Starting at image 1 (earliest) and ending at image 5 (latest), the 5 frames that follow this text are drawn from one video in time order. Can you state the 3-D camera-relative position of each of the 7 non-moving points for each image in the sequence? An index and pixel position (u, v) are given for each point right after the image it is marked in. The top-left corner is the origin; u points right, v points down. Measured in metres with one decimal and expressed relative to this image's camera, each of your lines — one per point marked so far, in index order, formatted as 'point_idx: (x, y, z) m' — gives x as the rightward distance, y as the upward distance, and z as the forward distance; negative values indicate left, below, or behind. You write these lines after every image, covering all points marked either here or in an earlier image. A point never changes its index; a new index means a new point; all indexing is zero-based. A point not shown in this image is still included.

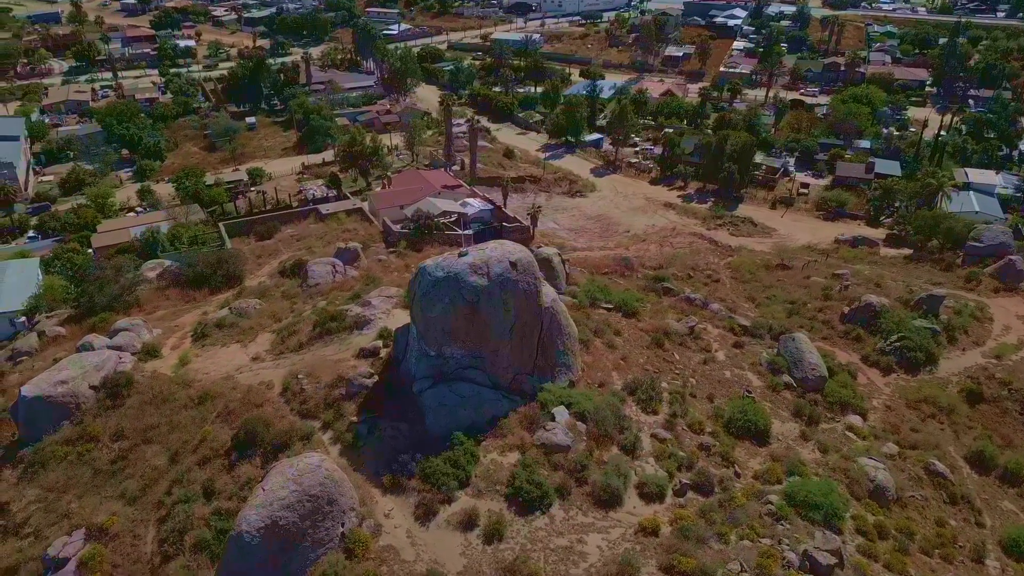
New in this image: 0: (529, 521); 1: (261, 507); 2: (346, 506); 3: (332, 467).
0: (+0.4, -6.3, +19.8) m
1: (-6.1, -5.3, +17.4) m
2: (-4.2, -5.6, +18.9) m
3: (-4.7, -4.7, +19.2) m
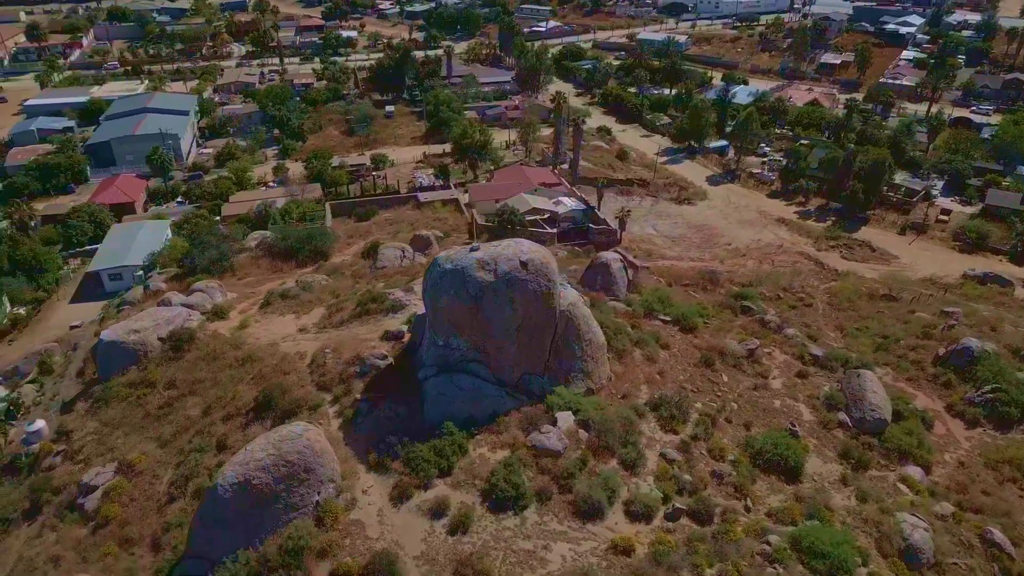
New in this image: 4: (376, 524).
0: (-0.4, -6.2, +19.8) m
1: (-7.1, -4.6, +18.8) m
2: (-5.0, -5.1, +19.8) m
3: (-5.4, -4.1, +20.2) m
4: (-3.6, -6.2, +19.4) m
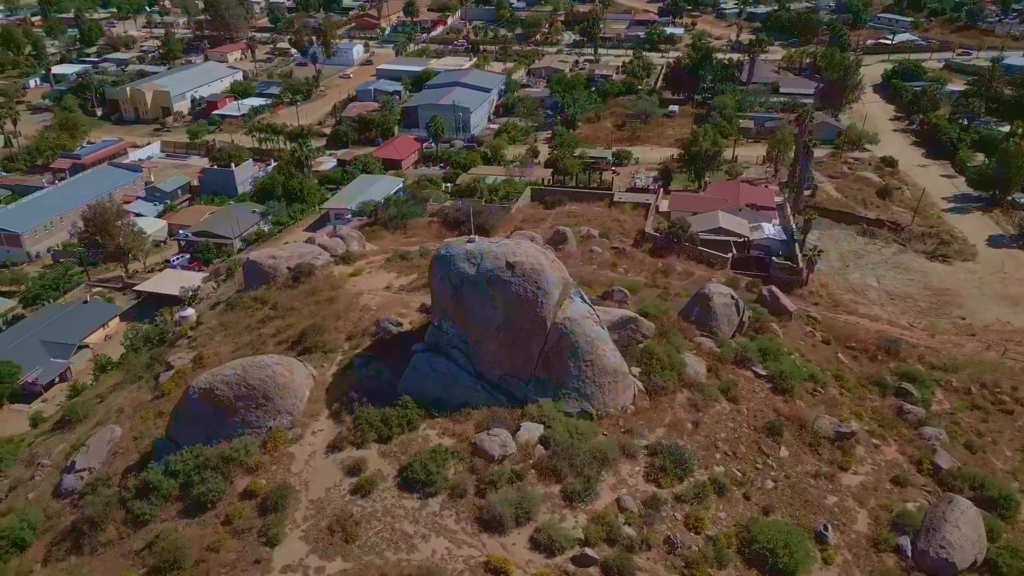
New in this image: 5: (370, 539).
0: (-3.1, -5.8, +20.6) m
1: (-9.2, -2.7, +22.3) m
2: (-7.0, -3.7, +22.5) m
3: (-6.9, -2.7, +22.9) m
4: (-6.2, -5.1, +21.6) m
5: (-3.7, -6.6, +19.4) m
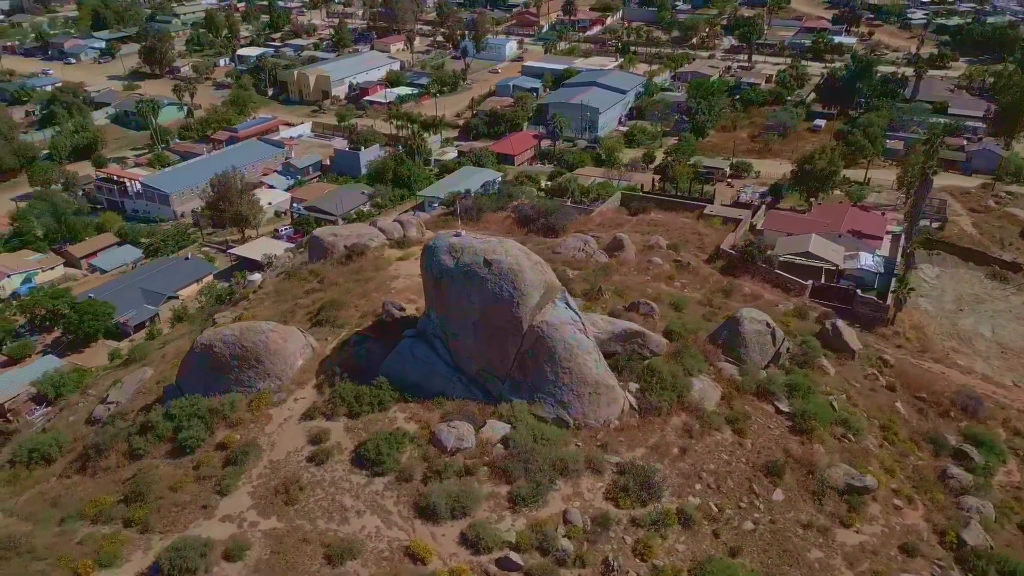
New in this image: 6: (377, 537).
0: (-4.7, -5.3, +21.5) m
1: (-9.9, -1.6, +24.4) m
2: (-7.9, -2.8, +24.1) m
3: (-7.6, -1.8, +24.5) m
4: (-7.4, -4.2, +23.1) m
5: (-5.7, -6.0, +20.5) m
6: (-3.6, -6.7, +19.9) m
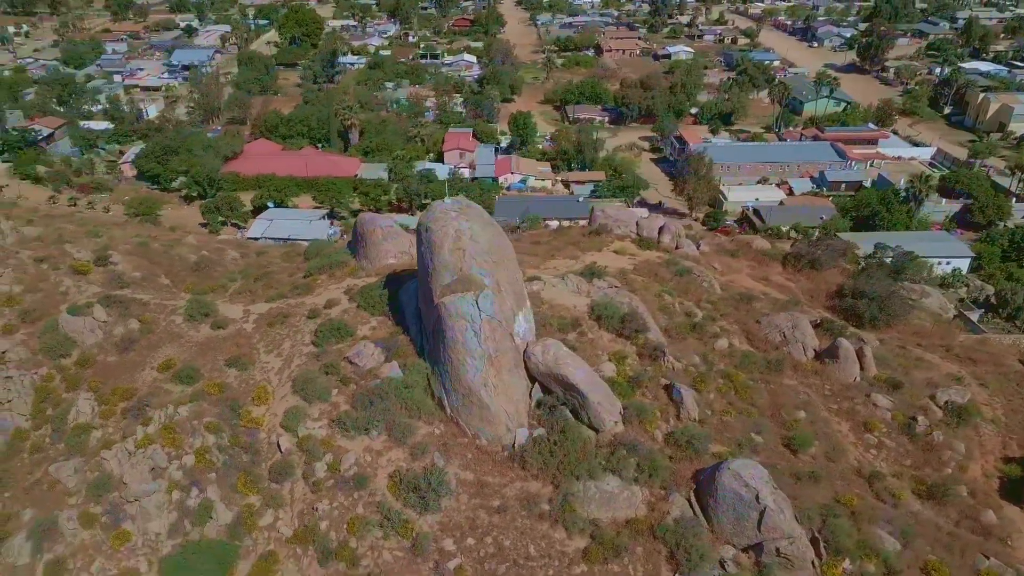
0: (-7.7, -1.7, +28.2) m
1: (-6.5, +3.2, +33.1) m
2: (-6.2, +1.3, +31.6) m
3: (-5.4, +2.0, +31.5) m
4: (-7.4, 0.0, +31.0) m
5: (-9.2, -1.7, +28.4) m
6: (-9.0, -3.0, +26.6) m
